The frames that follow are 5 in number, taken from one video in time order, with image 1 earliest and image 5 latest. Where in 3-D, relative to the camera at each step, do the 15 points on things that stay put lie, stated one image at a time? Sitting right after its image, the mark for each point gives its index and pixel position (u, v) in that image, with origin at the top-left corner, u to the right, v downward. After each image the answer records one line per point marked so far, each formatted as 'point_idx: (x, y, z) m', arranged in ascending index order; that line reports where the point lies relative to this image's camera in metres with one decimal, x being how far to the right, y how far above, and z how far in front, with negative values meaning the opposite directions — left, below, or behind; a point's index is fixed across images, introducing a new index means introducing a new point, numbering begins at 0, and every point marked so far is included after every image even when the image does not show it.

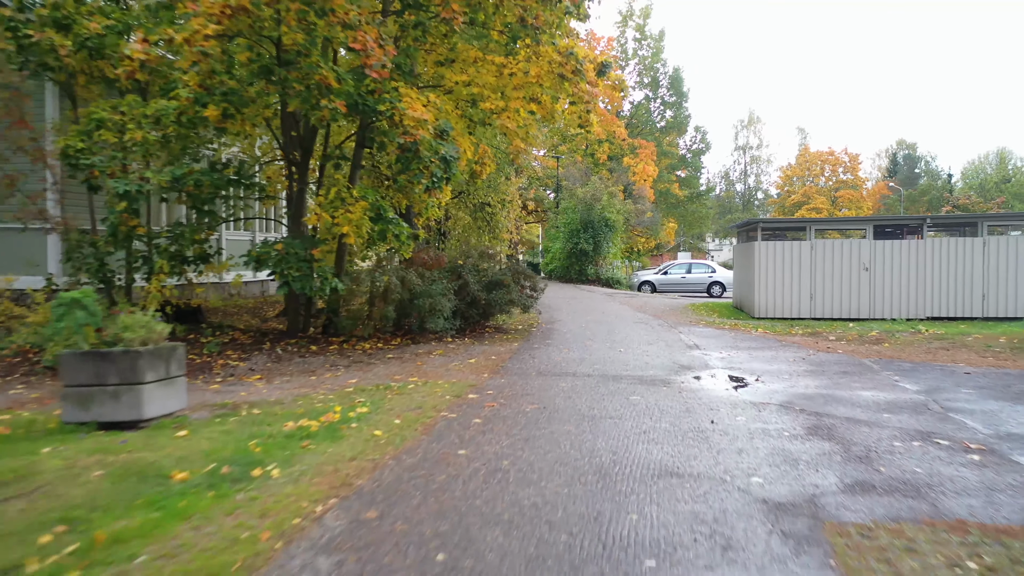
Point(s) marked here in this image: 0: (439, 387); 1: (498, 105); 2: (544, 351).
0: (-0.8, -1.1, +8.3) m
1: (-0.2, +2.9, +11.4) m
2: (+0.5, -1.0, +11.2) m
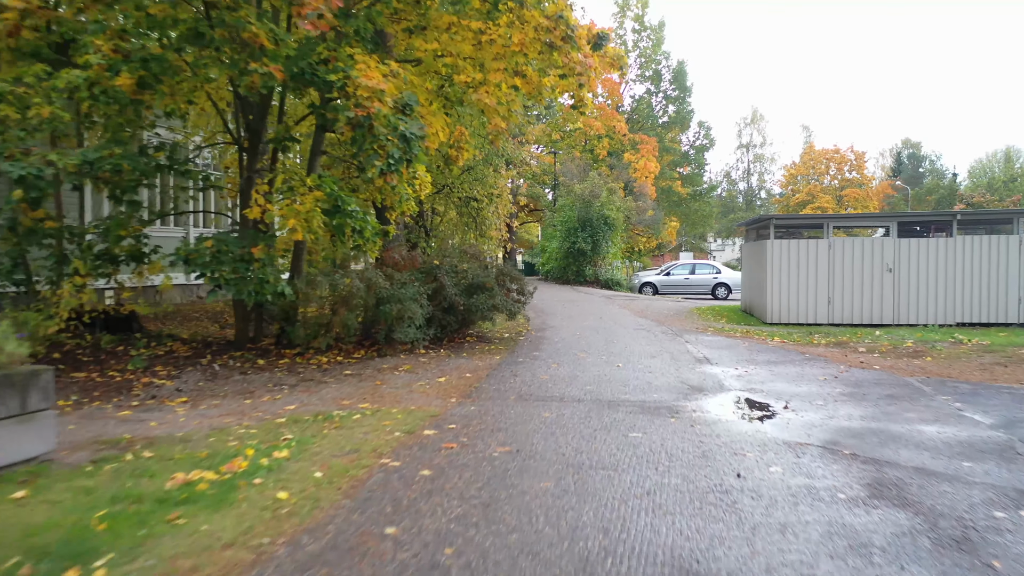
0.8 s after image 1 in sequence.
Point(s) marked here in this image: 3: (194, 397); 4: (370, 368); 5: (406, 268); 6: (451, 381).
0: (-1.1, -1.2, +6.6) m
1: (-0.5, +2.8, +9.7) m
2: (+0.2, -1.0, +9.6) m
3: (-3.7, -1.3, +8.3) m
4: (-1.9, -1.1, +9.7) m
5: (-1.7, +0.3, +11.5) m
6: (-0.7, -1.1, +8.6) m
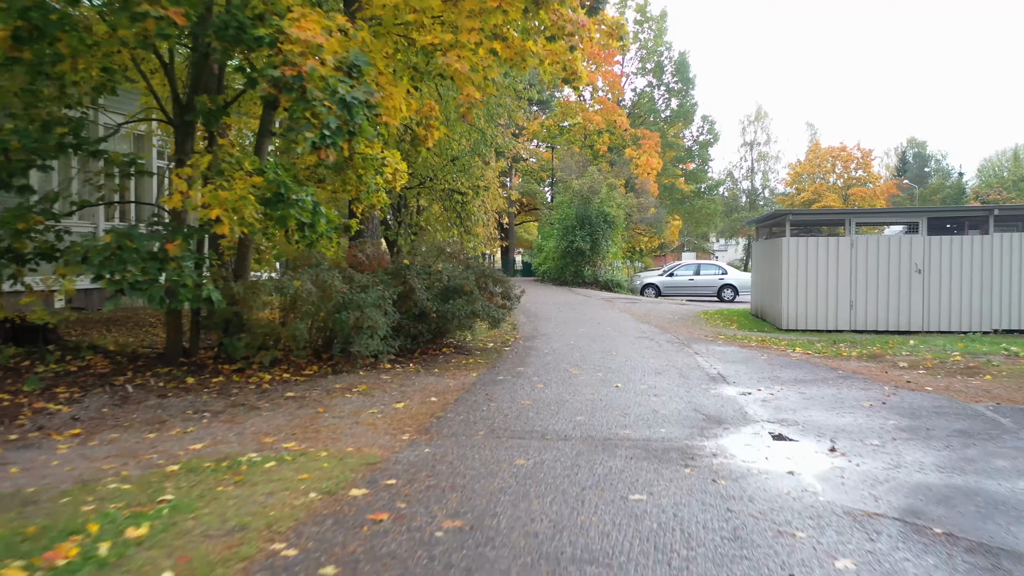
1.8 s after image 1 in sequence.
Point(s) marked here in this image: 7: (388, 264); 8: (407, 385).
0: (-1.4, -1.2, +5.0) m
1: (-0.7, +2.8, +8.1) m
2: (0.0, -1.1, +8.0) m
3: (-3.9, -1.3, +6.7) m
4: (-2.2, -1.1, +8.1) m
5: (-1.9, +0.3, +9.9) m
6: (-1.0, -1.2, +7.0) m
7: (-1.7, +0.3, +10.0) m
8: (-1.2, -1.1, +8.3) m
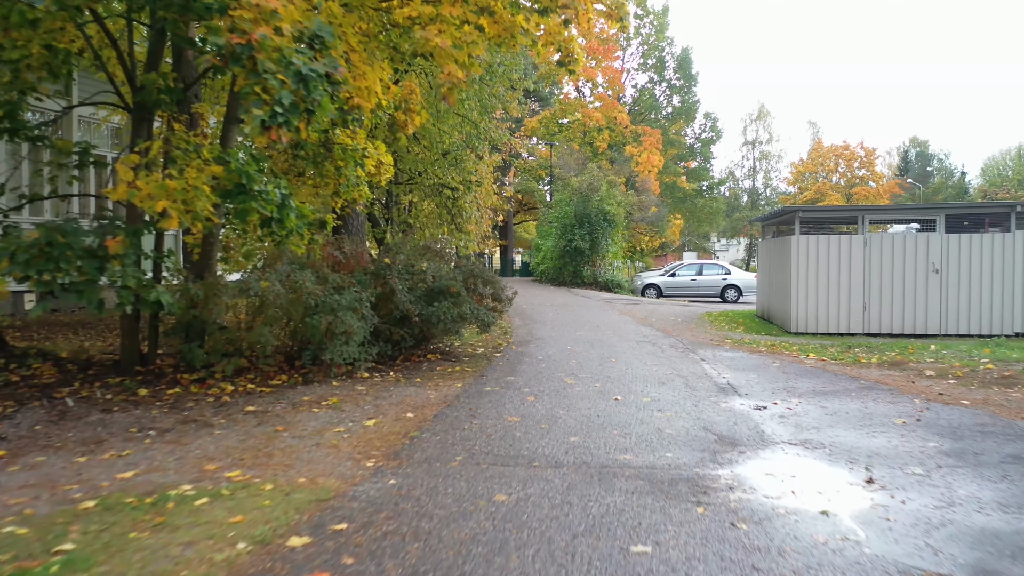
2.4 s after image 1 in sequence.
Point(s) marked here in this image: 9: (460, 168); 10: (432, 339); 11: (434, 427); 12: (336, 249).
0: (-1.5, -1.3, +4.2) m
1: (-0.9, +2.8, +7.3) m
2: (-0.2, -1.1, +7.2) m
3: (-4.1, -1.3, +5.9) m
4: (-2.3, -1.1, +7.3) m
5: (-2.0, +0.2, +9.1) m
6: (-1.1, -1.2, +6.2) m
7: (-1.8, +0.3, +9.2) m
8: (-1.3, -1.1, +7.5) m
9: (-1.0, +2.4, +14.6) m
10: (-1.0, -0.7, +9.5) m
11: (-0.7, -1.2, +6.1) m
12: (-2.2, +0.5, +9.1) m
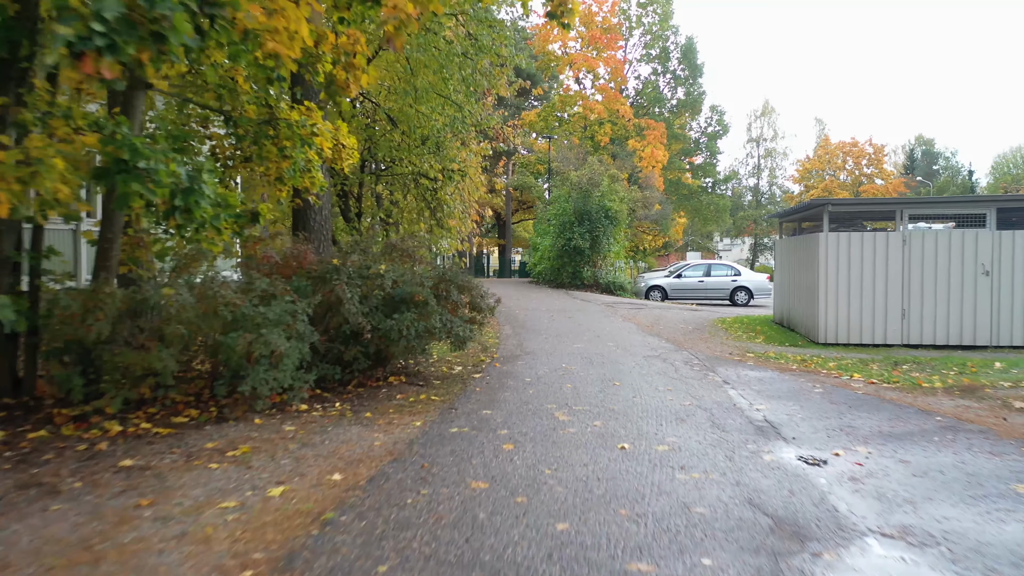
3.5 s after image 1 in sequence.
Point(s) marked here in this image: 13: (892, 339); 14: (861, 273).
0: (-1.7, -1.3, +2.3) m
1: (-1.1, +2.7, +5.5) m
2: (-0.4, -1.2, +5.3) m
3: (-4.3, -1.4, +4.1) m
4: (-2.5, -1.2, +5.4) m
5: (-2.3, +0.2, +7.3) m
6: (-1.3, -1.3, +4.3) m
7: (-2.1, +0.2, +7.4) m
8: (-1.5, -1.2, +5.7) m
9: (-1.2, +2.3, +12.8) m
10: (-1.3, -0.7, +7.7) m
11: (-0.9, -1.2, +4.3) m
12: (-2.4, +0.4, +7.2) m
13: (+6.8, -0.9, +13.0) m
14: (+6.2, +0.3, +12.9) m
